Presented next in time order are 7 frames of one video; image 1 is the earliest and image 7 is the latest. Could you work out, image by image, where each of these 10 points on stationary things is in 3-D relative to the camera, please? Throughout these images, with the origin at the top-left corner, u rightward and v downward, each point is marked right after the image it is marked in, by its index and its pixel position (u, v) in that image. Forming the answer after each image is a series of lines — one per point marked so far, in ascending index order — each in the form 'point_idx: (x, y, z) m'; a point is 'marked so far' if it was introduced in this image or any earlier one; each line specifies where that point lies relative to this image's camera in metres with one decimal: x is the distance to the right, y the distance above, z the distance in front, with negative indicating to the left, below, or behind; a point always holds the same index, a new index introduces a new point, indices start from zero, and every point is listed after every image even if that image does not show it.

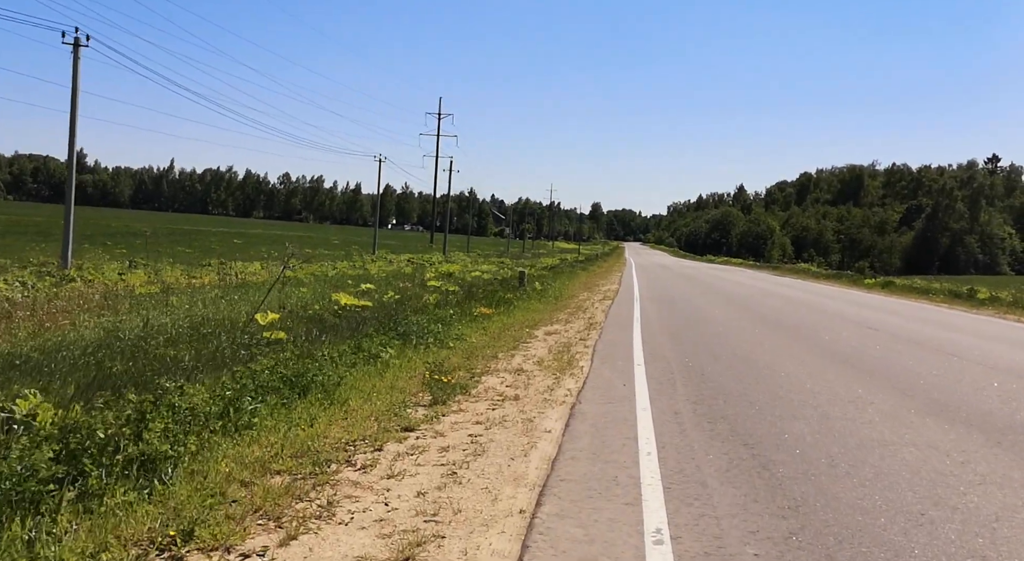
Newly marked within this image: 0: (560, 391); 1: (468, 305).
0: (+0.5, -1.2, +10.0) m
1: (-1.0, -0.5, +19.4) m
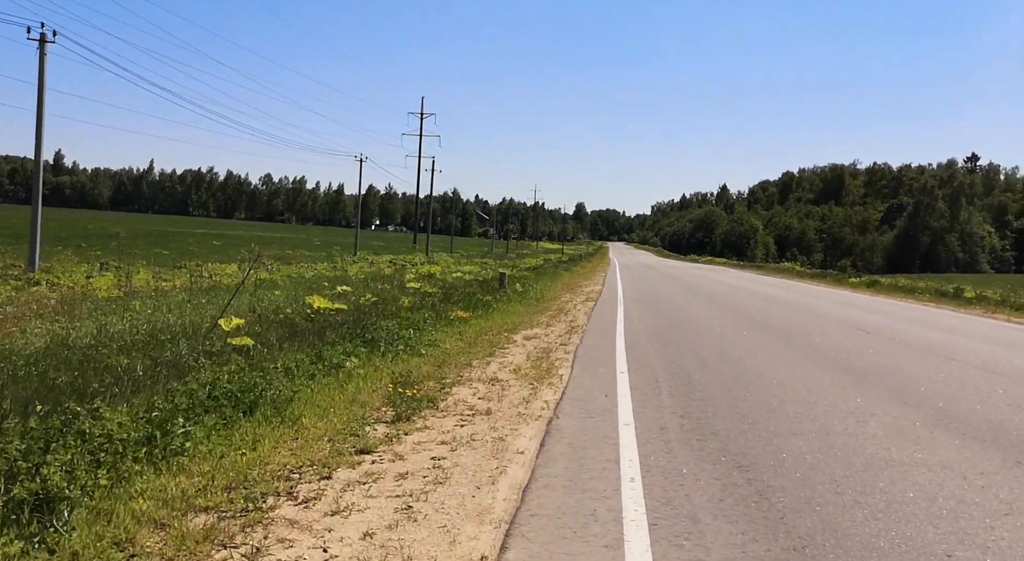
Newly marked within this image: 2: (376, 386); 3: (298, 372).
0: (+0.2, -1.3, +9.2) m
1: (-1.4, -0.6, +18.6) m
2: (-1.5, -1.2, +9.7) m
3: (-2.3, -1.0, +9.5) m
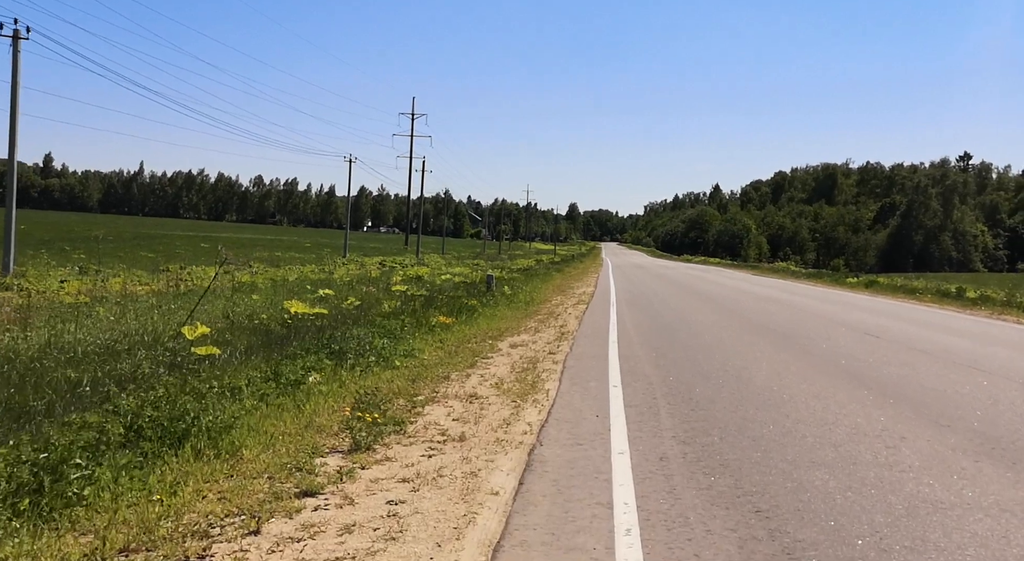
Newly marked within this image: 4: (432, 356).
0: (0.0, -1.3, +8.1) m
1: (-1.7, -0.7, +17.5) m
2: (-1.7, -1.2, +8.6) m
3: (-2.5, -1.1, +8.3) m
4: (-1.2, -1.1, +12.8) m
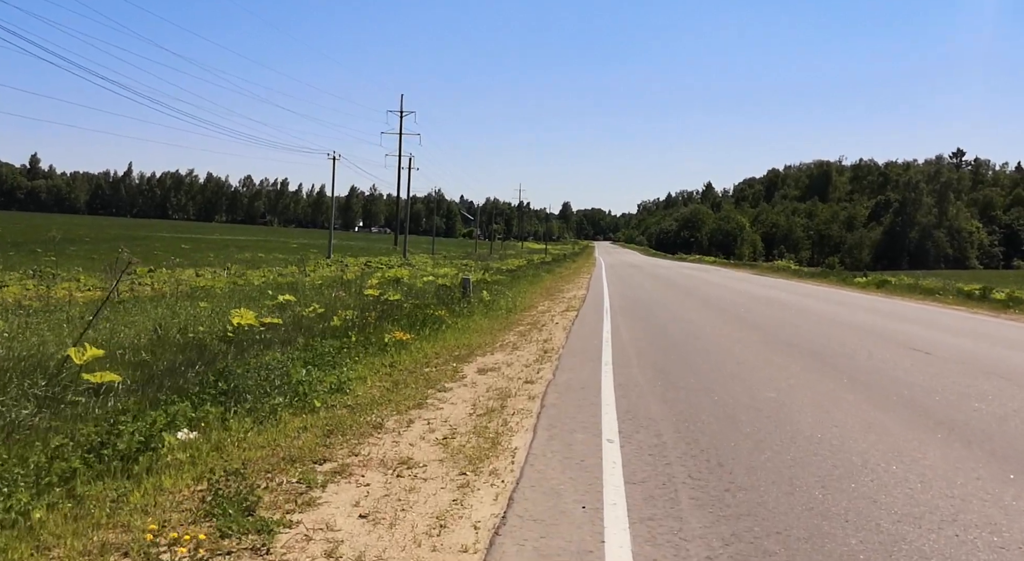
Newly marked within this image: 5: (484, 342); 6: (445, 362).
0: (-0.3, -1.4, +5.1) m
1: (-2.2, -0.8, +14.5) m
2: (-2.1, -1.3, +5.5) m
3: (-2.9, -1.2, +5.3) m
4: (-1.6, -1.2, +9.8) m
5: (-0.5, -1.1, +15.1) m
6: (-1.0, -1.2, +12.5) m
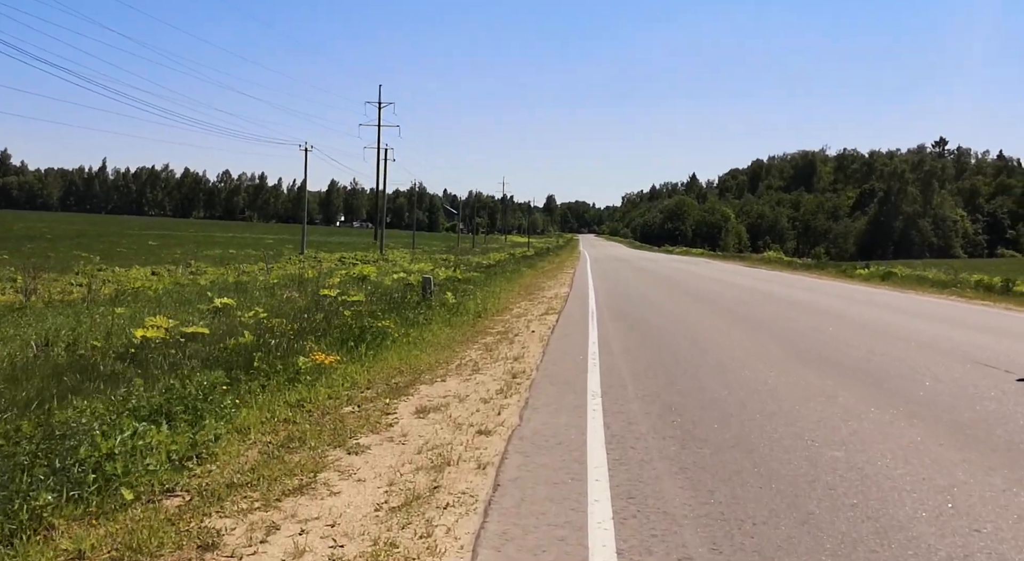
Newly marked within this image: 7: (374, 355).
0: (-0.7, -1.5, +1.8) m
1: (-2.7, -0.8, +11.2) m
2: (-2.4, -1.5, +2.2) m
3: (-3.2, -1.3, +2.0) m
4: (-2.0, -1.3, +6.5) m
5: (-1.0, -1.1, +11.8) m
6: (-1.4, -1.2, +9.2) m
7: (-1.8, -1.0, +11.6) m
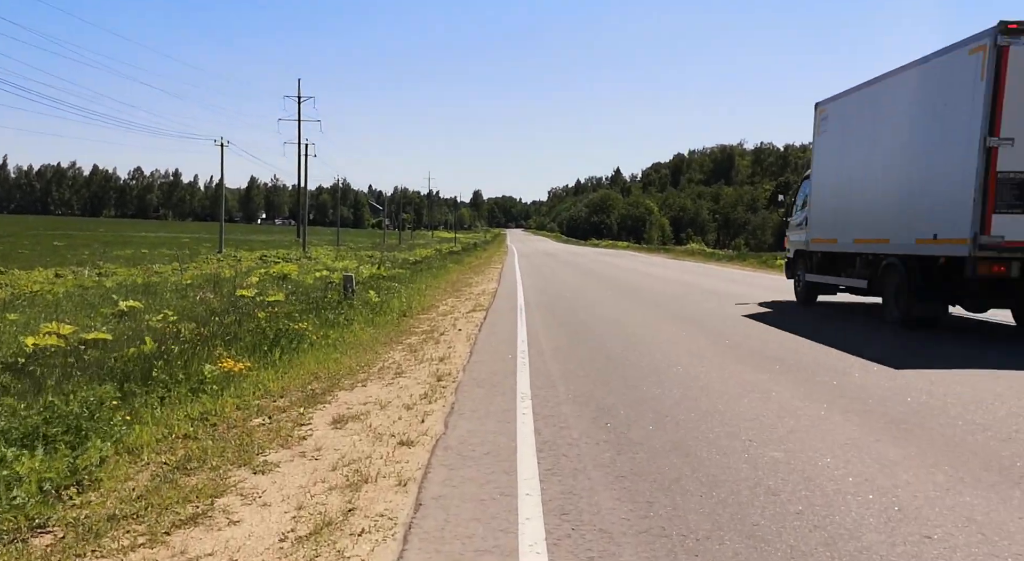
0: (-0.8, -1.6, +1.2) m
1: (-3.6, -0.8, +10.4) m
2: (-2.6, -1.5, +1.5) m
3: (-3.4, -1.4, +1.2) m
4: (-2.5, -1.3, +5.8) m
5: (-2.0, -1.1, +11.2) m
6: (-2.2, -1.2, +8.5) m
7: (-2.7, -1.0, +10.9) m
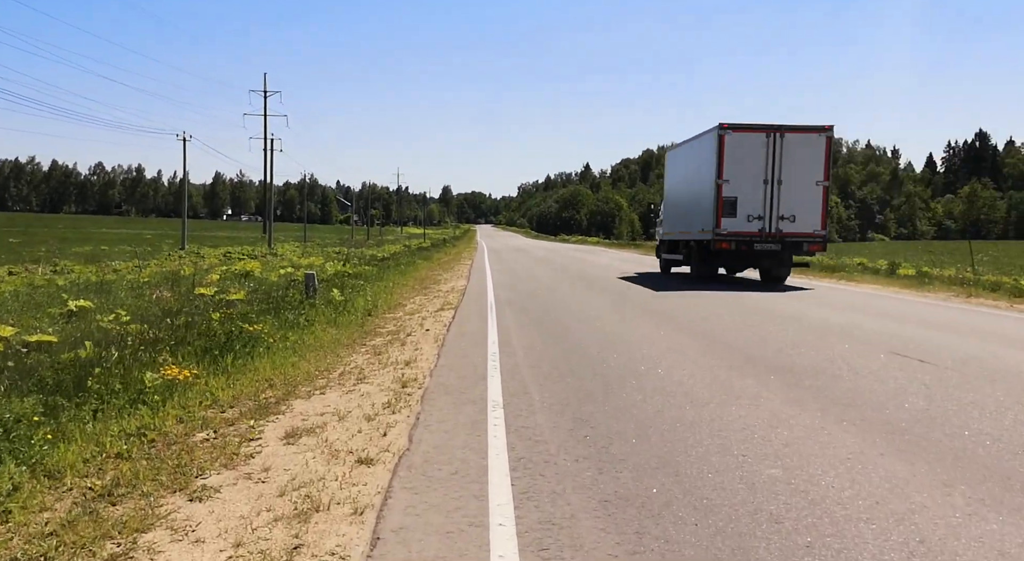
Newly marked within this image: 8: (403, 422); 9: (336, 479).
0: (-0.8, -1.6, +0.5) m
1: (-3.9, -0.8, +9.6) m
2: (-2.6, -1.6, +0.8) m
3: (-3.4, -1.4, +0.4) m
4: (-2.7, -1.3, +5.0) m
5: (-2.3, -1.1, +10.5) m
6: (-2.4, -1.2, +7.8) m
7: (-3.1, -0.9, +10.1) m
8: (-0.9, -1.2, +7.7) m
9: (-1.2, -1.3, +6.0) m
